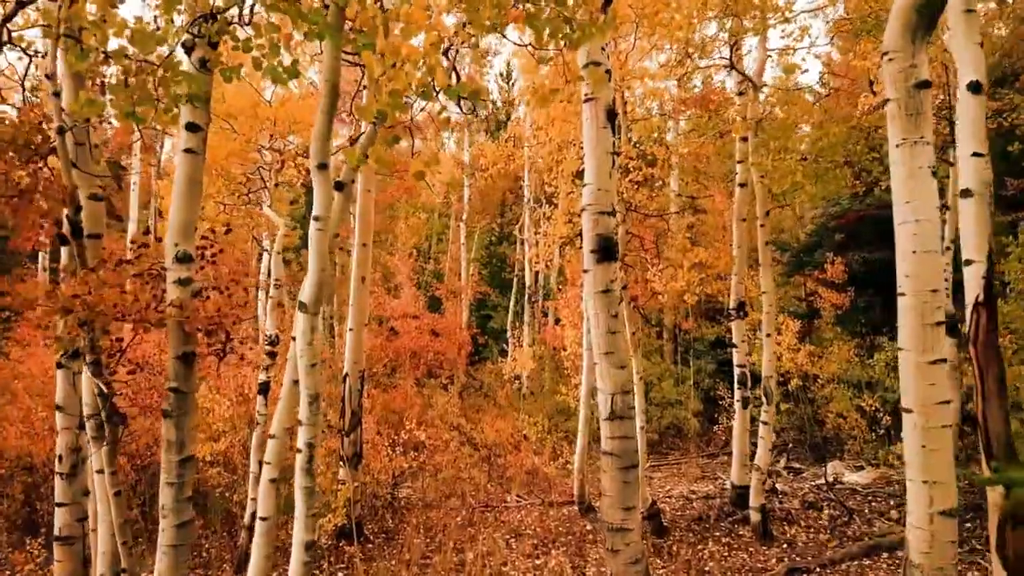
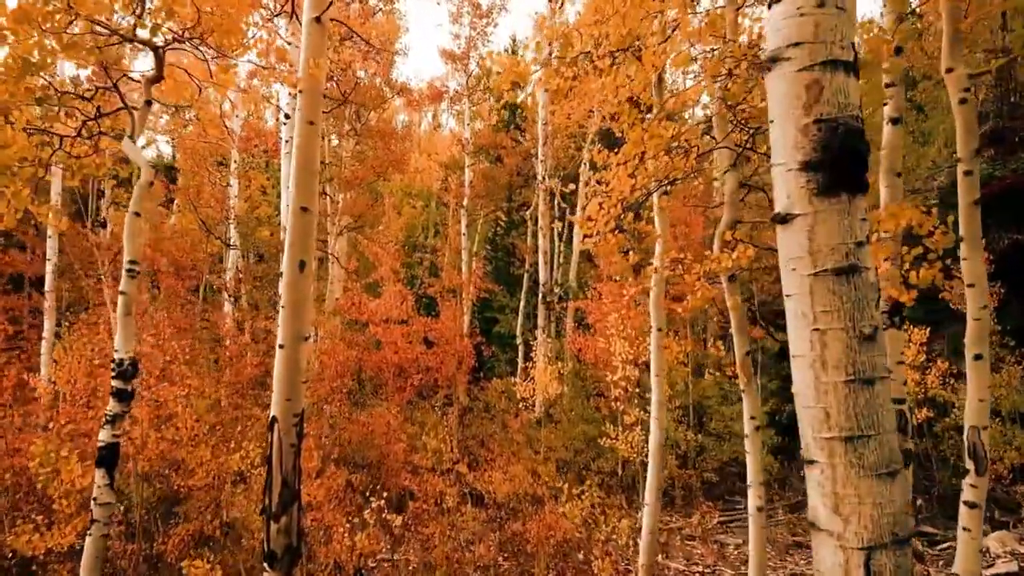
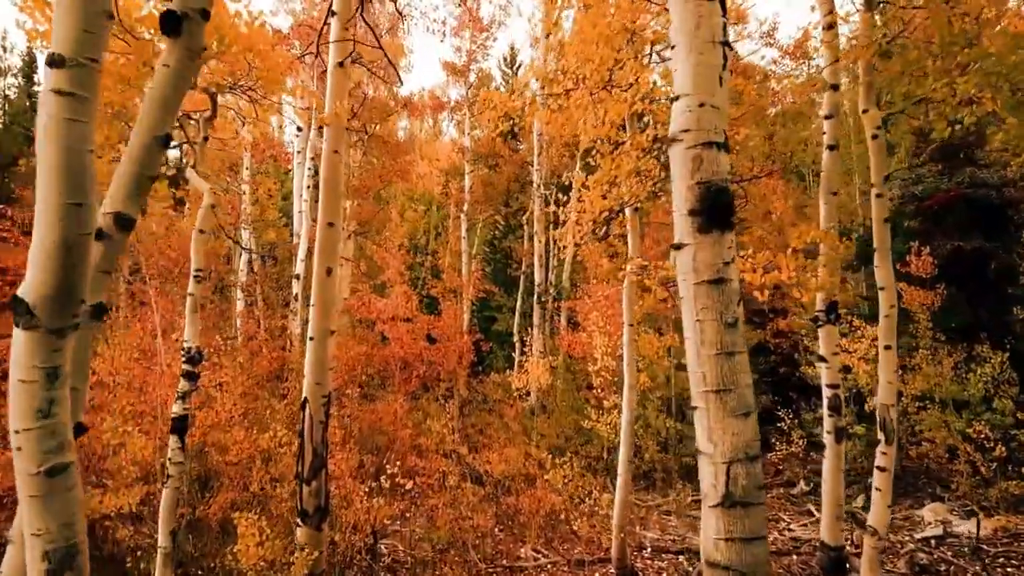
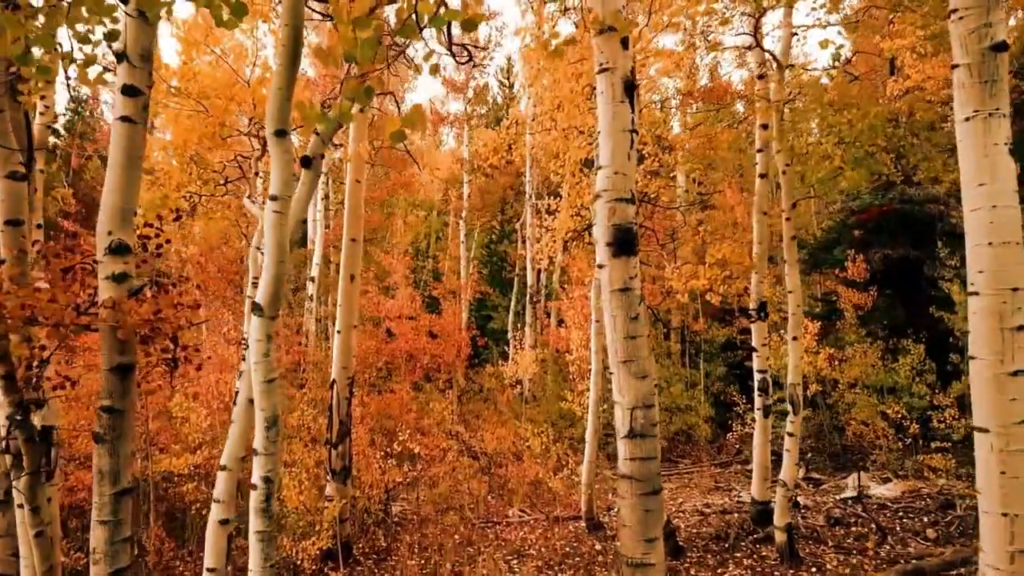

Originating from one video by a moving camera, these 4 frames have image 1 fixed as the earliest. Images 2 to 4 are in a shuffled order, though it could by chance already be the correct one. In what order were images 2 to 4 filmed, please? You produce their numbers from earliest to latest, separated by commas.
4, 3, 2
